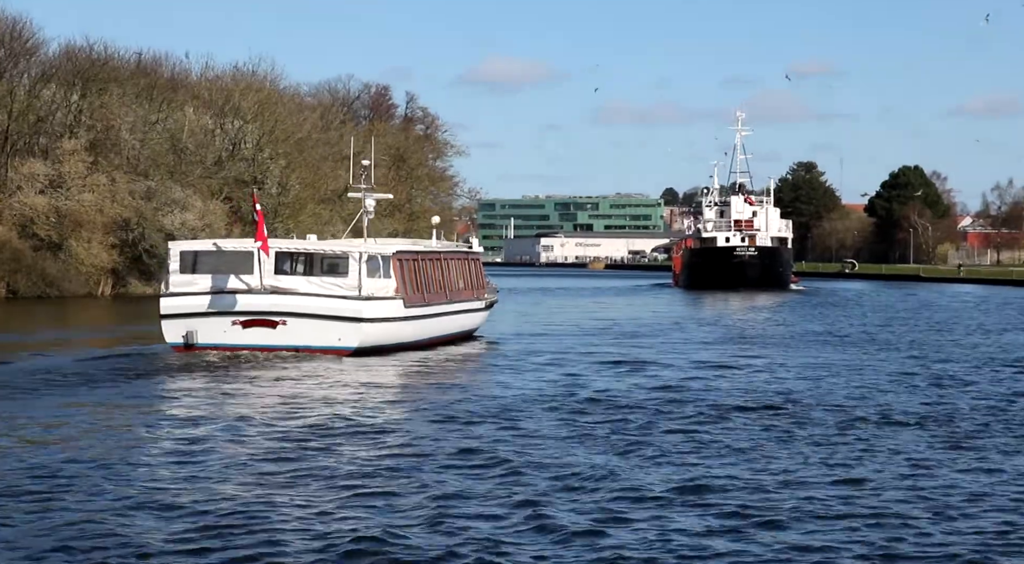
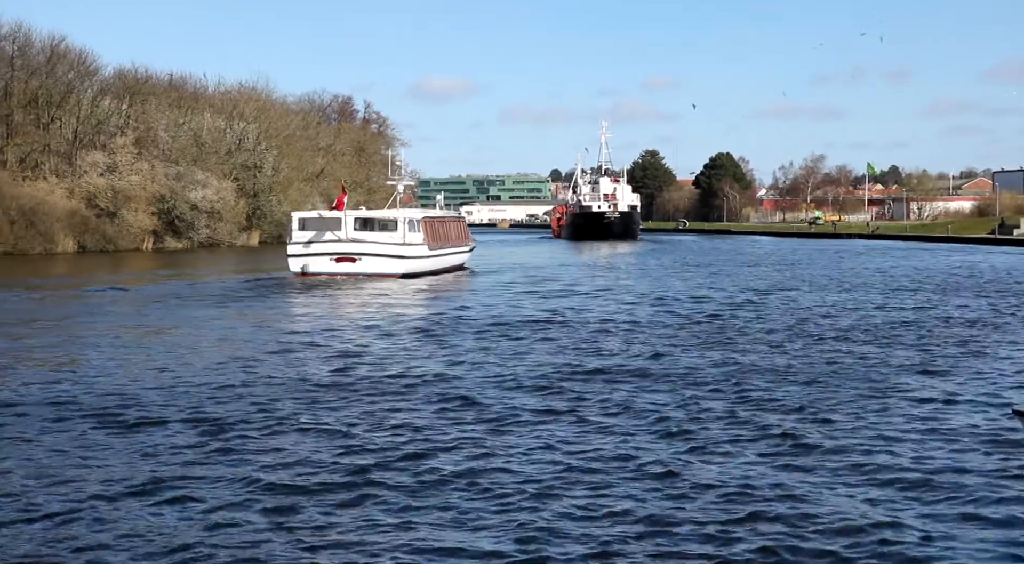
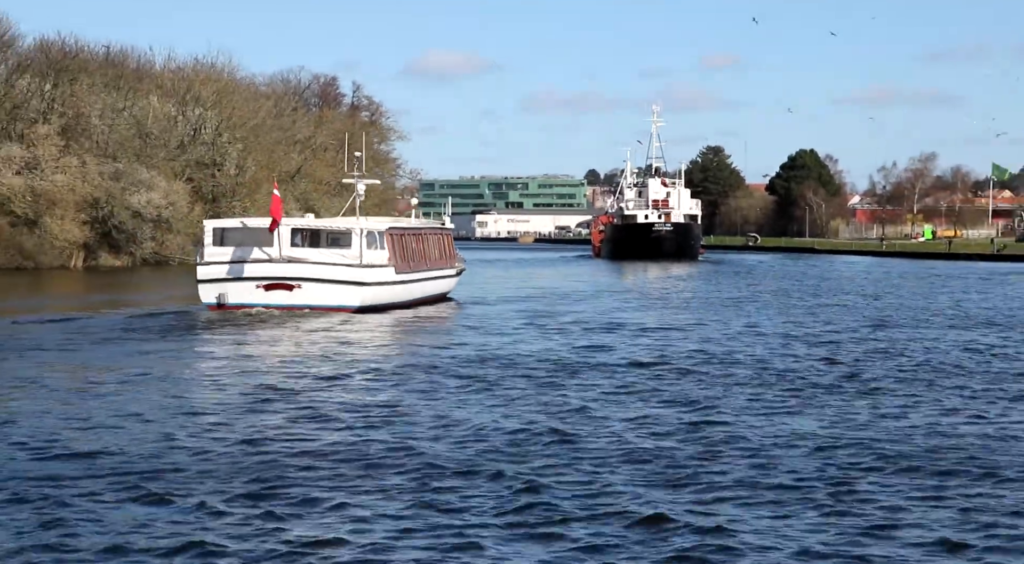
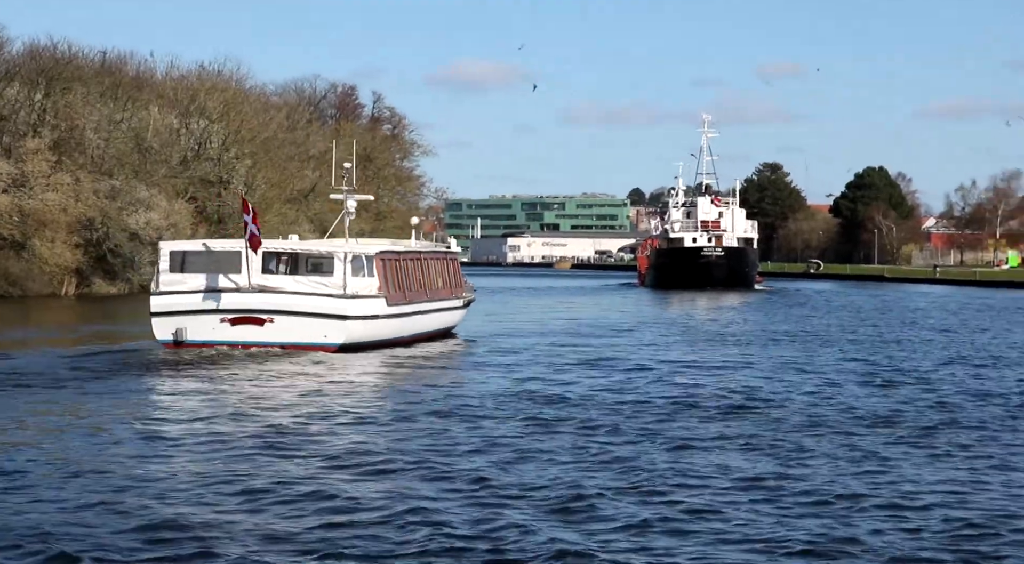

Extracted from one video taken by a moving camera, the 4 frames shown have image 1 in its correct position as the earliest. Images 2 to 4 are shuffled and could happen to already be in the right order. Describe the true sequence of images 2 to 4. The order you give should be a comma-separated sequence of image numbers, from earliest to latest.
4, 3, 2
